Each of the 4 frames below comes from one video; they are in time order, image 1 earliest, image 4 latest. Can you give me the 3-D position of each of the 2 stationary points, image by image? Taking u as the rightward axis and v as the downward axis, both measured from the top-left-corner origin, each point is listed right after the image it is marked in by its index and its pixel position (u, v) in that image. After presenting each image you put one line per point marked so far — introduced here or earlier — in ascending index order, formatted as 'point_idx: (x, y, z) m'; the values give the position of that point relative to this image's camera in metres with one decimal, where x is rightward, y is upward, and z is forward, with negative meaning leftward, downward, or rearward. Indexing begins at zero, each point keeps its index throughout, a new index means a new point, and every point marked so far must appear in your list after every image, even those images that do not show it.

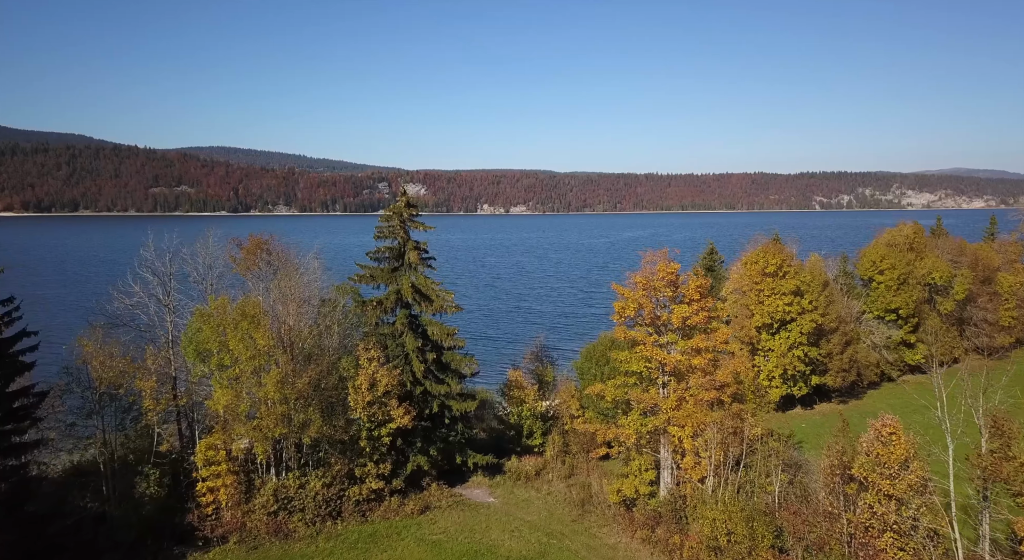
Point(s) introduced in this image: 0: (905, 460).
0: (+11.2, -5.1, +19.5) m
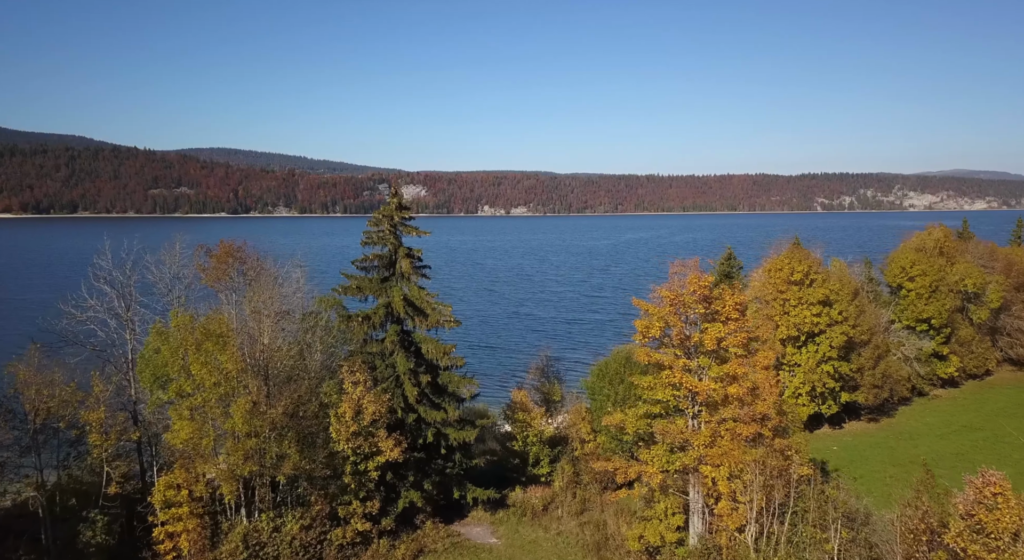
0: (+11.4, -5.6, +15.6) m
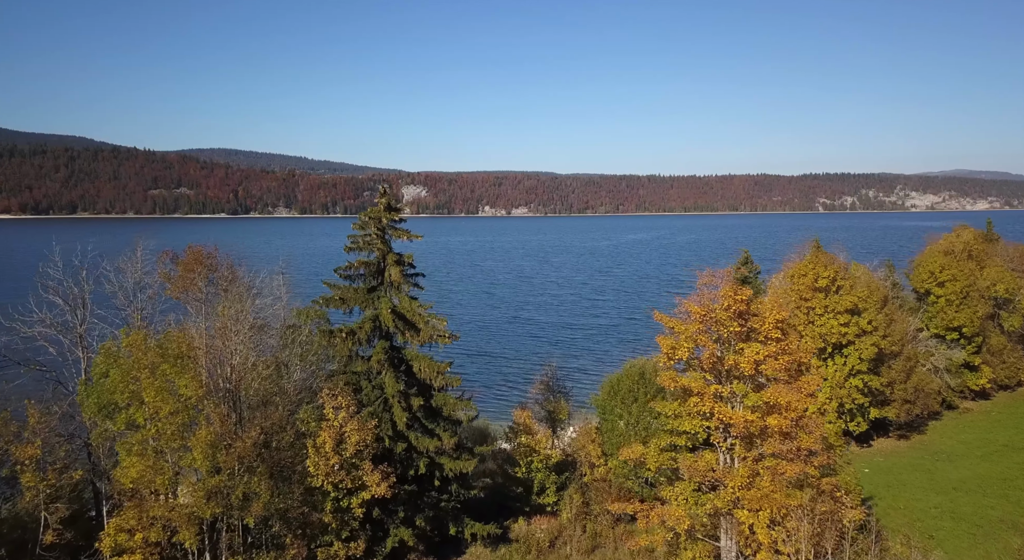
0: (+11.5, -6.0, +12.2) m
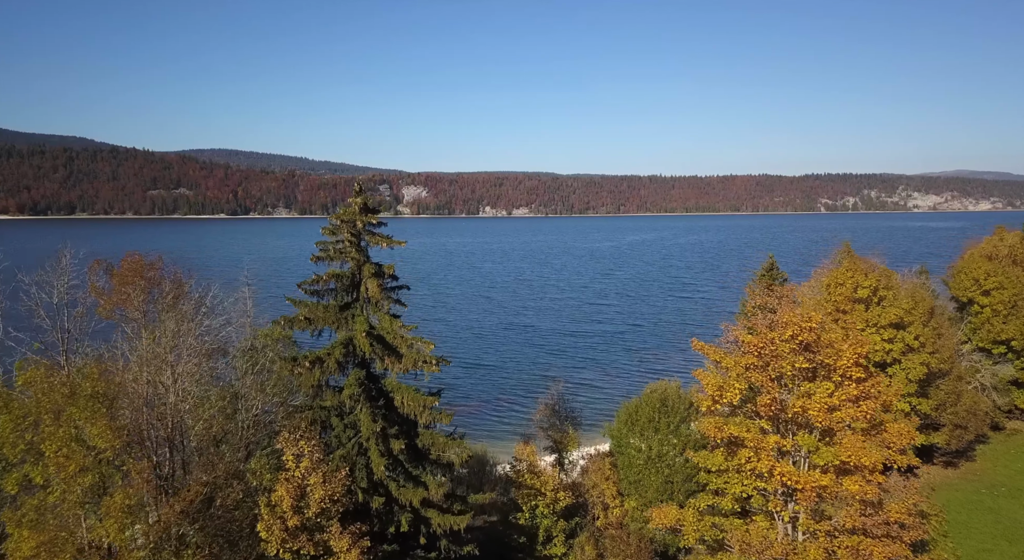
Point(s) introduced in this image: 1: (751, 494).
0: (+11.5, -6.5, +7.5) m
1: (+5.7, -5.1, +16.6) m
